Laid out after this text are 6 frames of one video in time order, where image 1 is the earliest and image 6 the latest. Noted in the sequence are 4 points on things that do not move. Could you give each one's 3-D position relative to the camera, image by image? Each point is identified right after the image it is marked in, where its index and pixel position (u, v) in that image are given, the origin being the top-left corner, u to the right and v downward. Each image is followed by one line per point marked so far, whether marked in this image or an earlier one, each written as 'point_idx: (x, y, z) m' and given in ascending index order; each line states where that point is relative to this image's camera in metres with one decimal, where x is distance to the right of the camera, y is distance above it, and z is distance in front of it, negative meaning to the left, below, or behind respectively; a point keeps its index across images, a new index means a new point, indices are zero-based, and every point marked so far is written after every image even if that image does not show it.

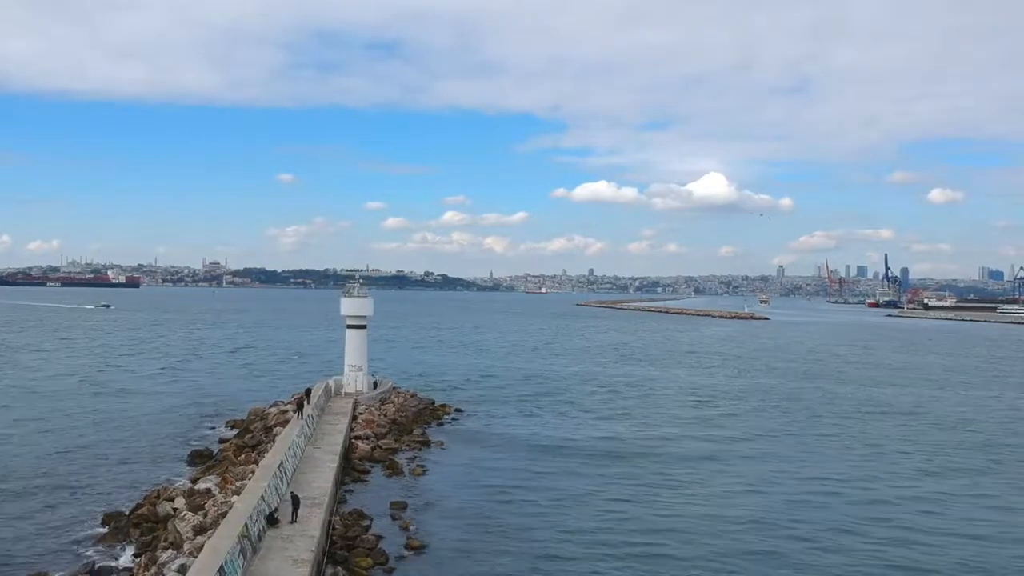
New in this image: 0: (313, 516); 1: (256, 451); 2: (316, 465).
0: (-2.9, -3.3, +12.7) m
1: (-5.4, -3.5, +18.3) m
2: (-3.6, -3.3, +16.1) m
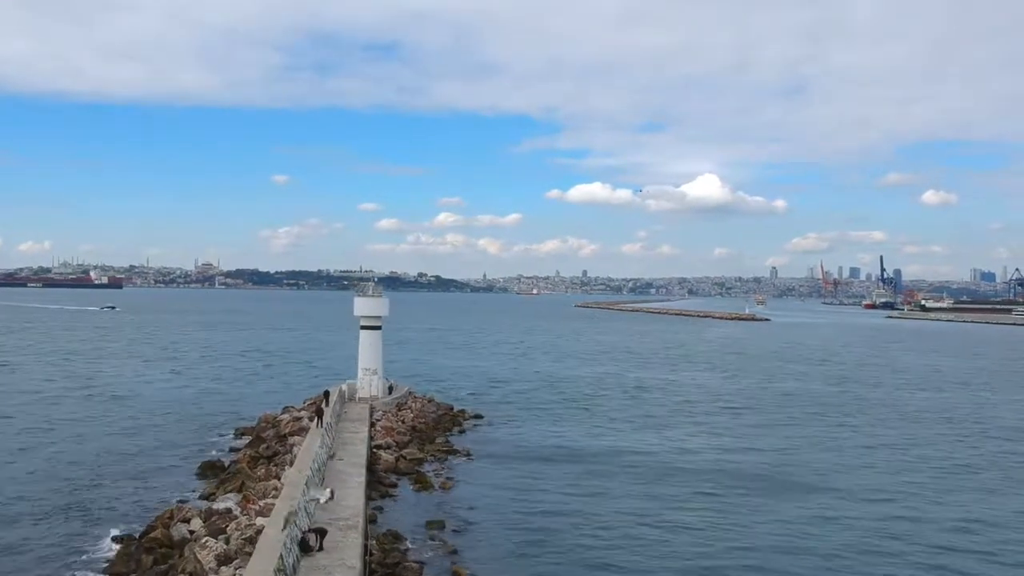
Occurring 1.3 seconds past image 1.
0: (-2.1, -3.3, +11.2) m
1: (-4.7, -3.4, +16.8) m
2: (-2.9, -3.3, +14.6) m
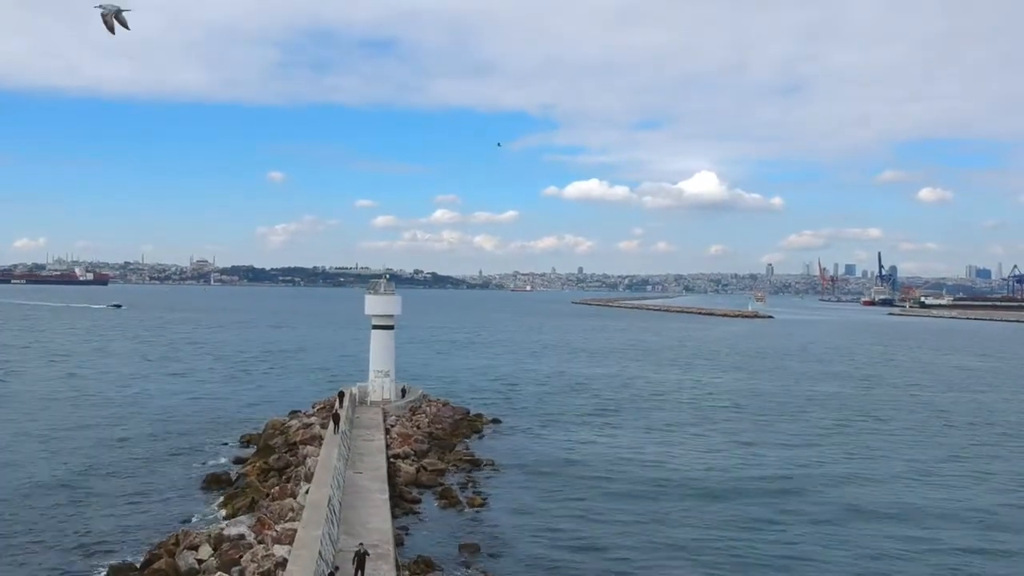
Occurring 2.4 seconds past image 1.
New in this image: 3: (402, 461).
0: (-1.5, -3.3, +9.9) m
1: (-4.1, -3.4, +15.4) m
2: (-2.2, -3.2, +13.2) m
3: (-2.2, -3.5, +17.5) m
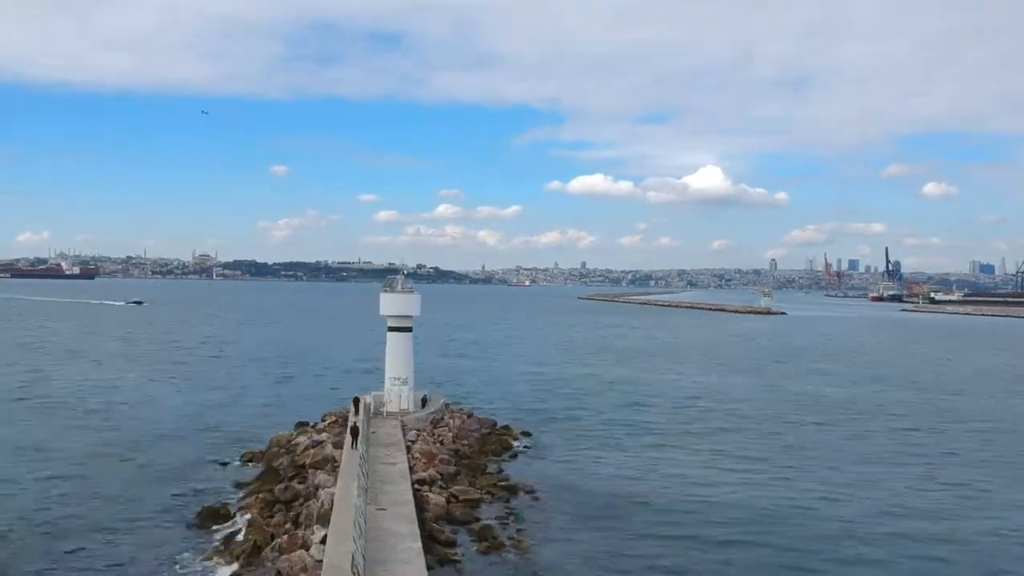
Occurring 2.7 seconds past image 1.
0: (-0.7, -3.3, +7.3) m
1: (-3.3, -3.4, +12.9) m
2: (-1.5, -3.2, +10.7) m
3: (-1.4, -3.5, +15.0) m
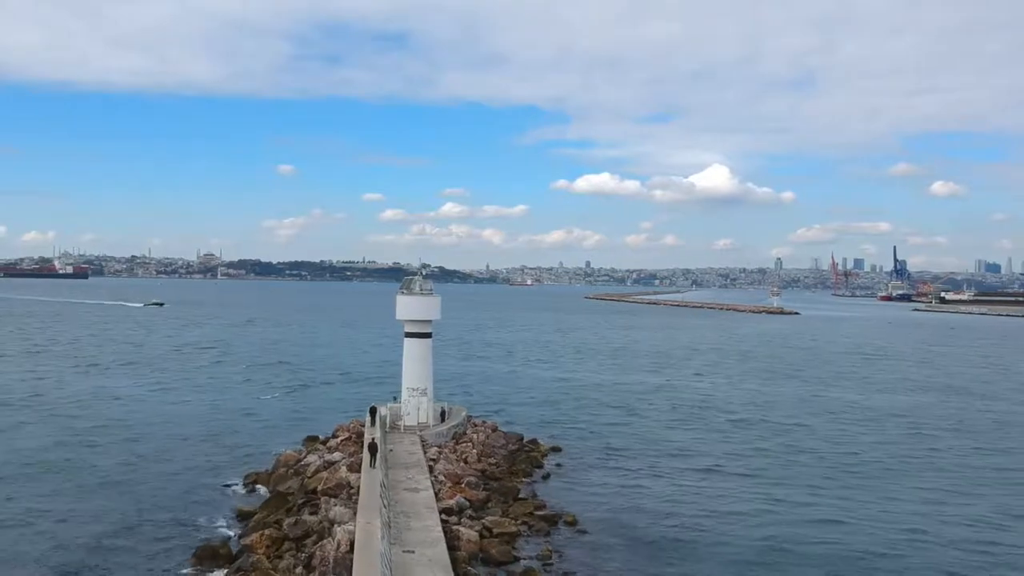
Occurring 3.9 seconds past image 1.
0: (-0.1, -3.4, +5.5) m
1: (-2.7, -3.4, +11.1) m
2: (-0.8, -3.3, +8.9) m
3: (-0.8, -3.5, +13.1) m
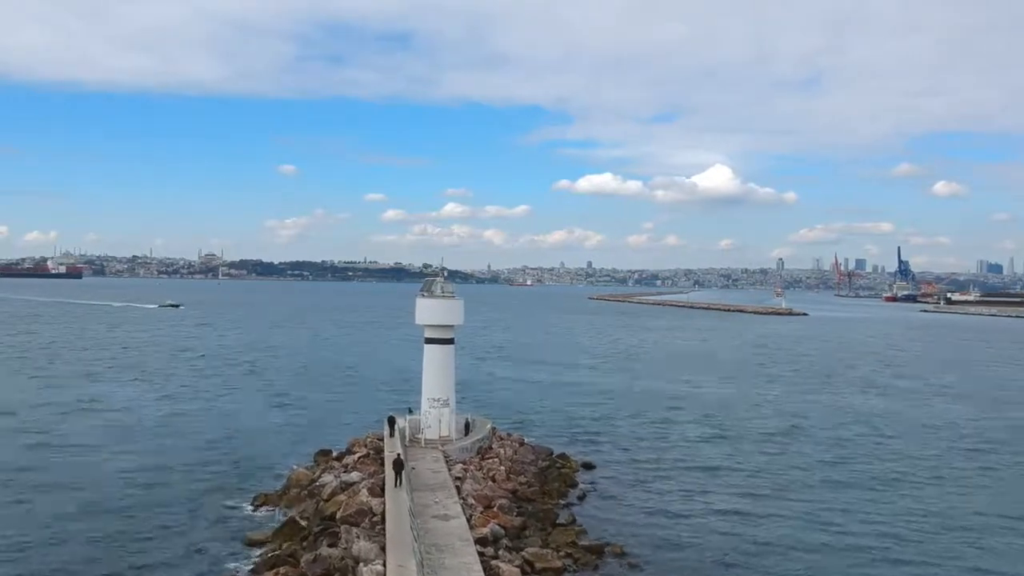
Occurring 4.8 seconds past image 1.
0: (+0.5, -3.4, +4.0) m
1: (-2.0, -3.5, +9.6) m
2: (-0.2, -3.3, +7.4) m
3: (-0.2, -3.6, +11.7) m
